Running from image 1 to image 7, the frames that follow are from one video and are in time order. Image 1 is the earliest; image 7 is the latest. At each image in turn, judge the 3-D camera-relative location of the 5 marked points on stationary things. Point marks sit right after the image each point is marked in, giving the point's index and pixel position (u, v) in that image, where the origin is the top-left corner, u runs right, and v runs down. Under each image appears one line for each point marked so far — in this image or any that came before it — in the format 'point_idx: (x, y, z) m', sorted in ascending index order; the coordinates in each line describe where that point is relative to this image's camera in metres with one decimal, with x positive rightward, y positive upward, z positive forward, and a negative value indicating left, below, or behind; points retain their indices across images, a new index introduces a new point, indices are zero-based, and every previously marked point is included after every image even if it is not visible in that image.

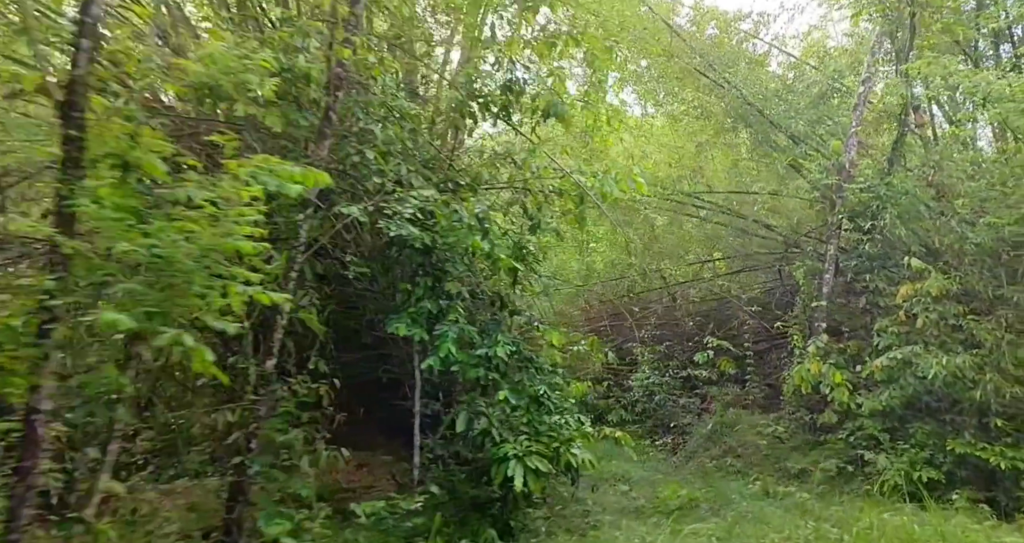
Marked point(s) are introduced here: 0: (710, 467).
0: (+2.4, -2.4, +8.8) m
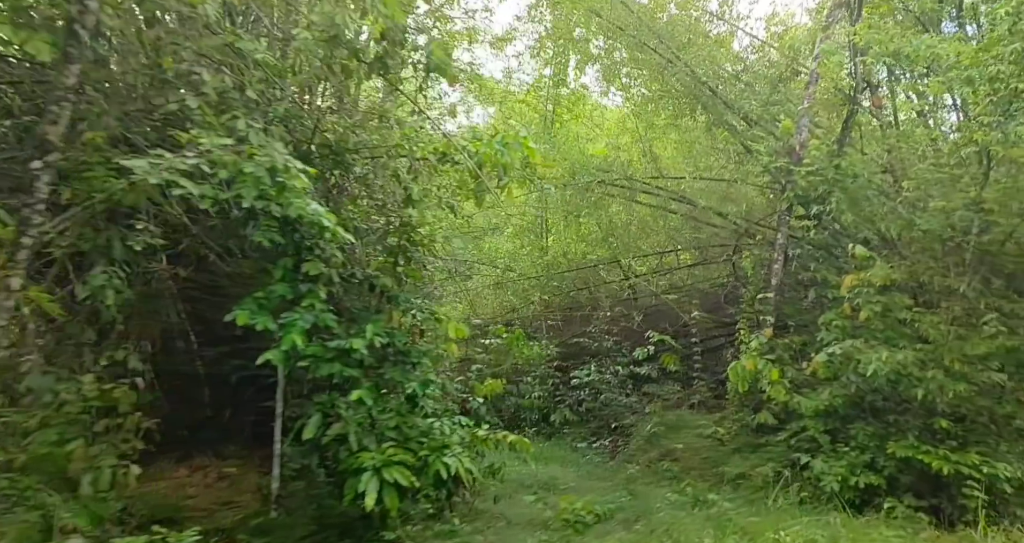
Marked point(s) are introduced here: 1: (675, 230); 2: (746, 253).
0: (+1.5, -2.3, +8.2) m
1: (+3.0, +0.8, +12.2) m
2: (+3.4, +0.4, +10.6) m
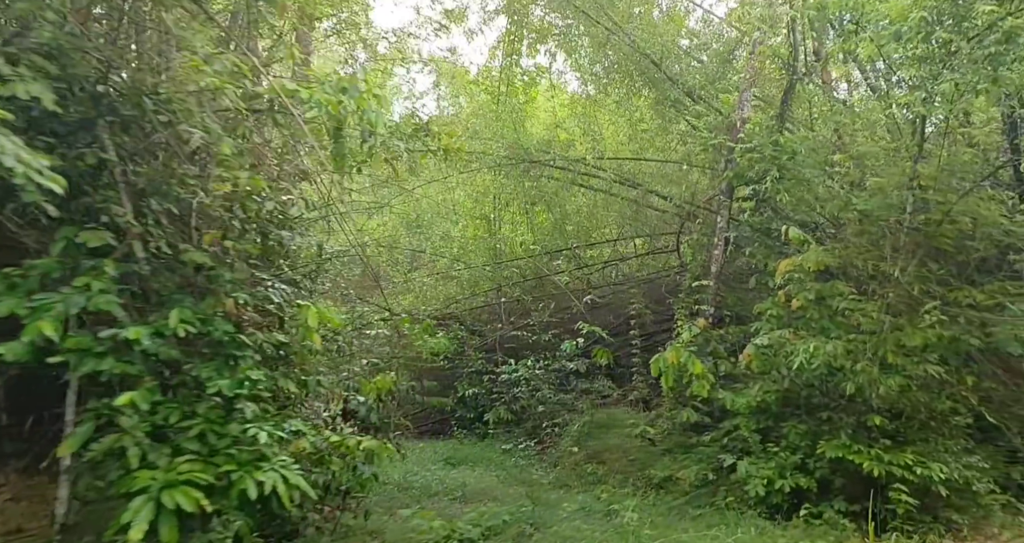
0: (+0.6, -2.2, +7.6) m
1: (+1.9, +0.9, +11.6) m
2: (+2.4, +0.6, +10.1) m
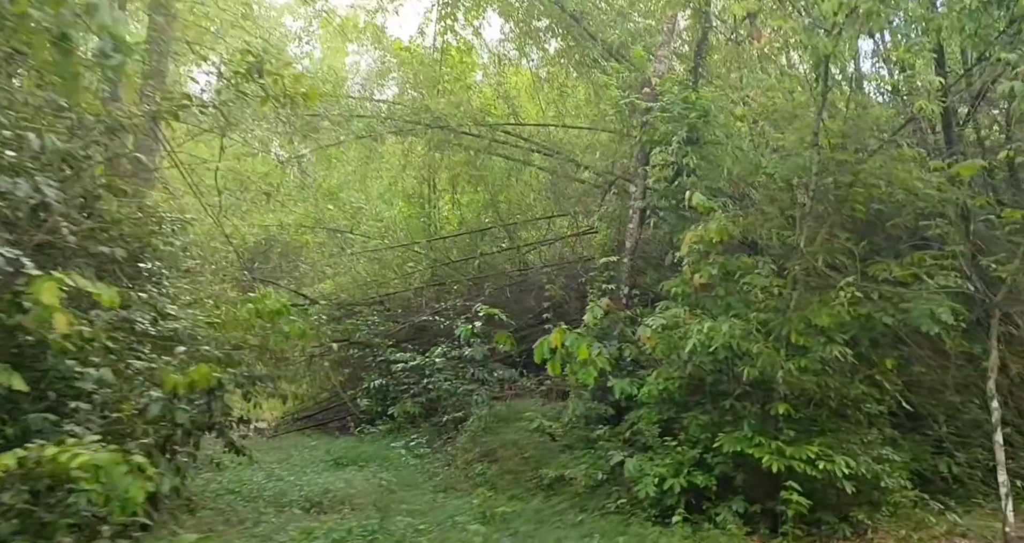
0: (-0.6, -1.9, +6.8) m
1: (+0.5, +1.2, +10.8) m
2: (+1.1, +0.9, +9.3) m
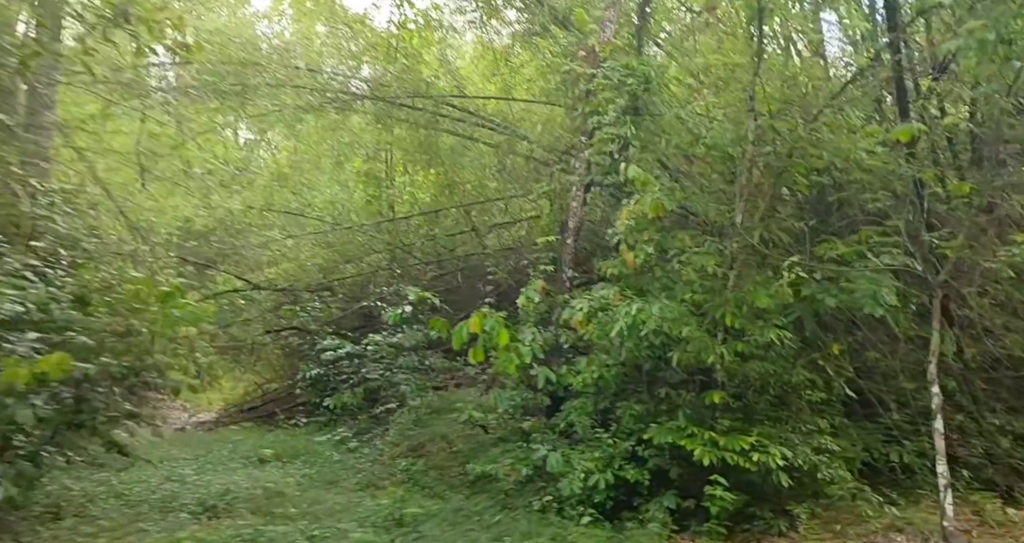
0: (-1.2, -1.8, +6.3) m
1: (-0.2, +1.5, +10.3) m
2: (+0.4, +1.1, +8.8) m
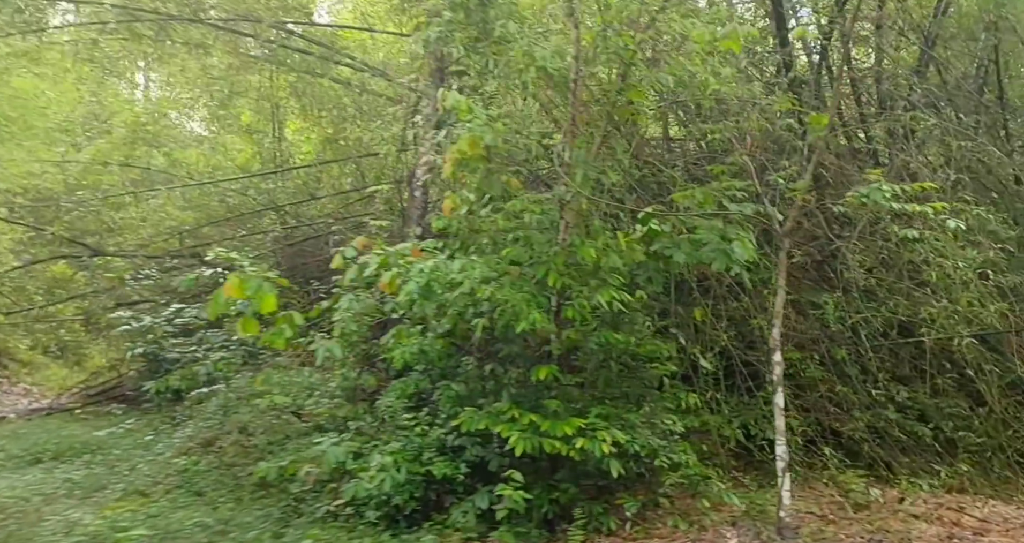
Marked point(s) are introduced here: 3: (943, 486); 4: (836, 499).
0: (-2.6, -1.4, +5.2) m
1: (-2.0, +2.0, +9.1) m
2: (-1.3, +1.5, +7.7) m
3: (+3.8, -1.9, +6.3) m
4: (+2.5, -1.7, +5.4) m
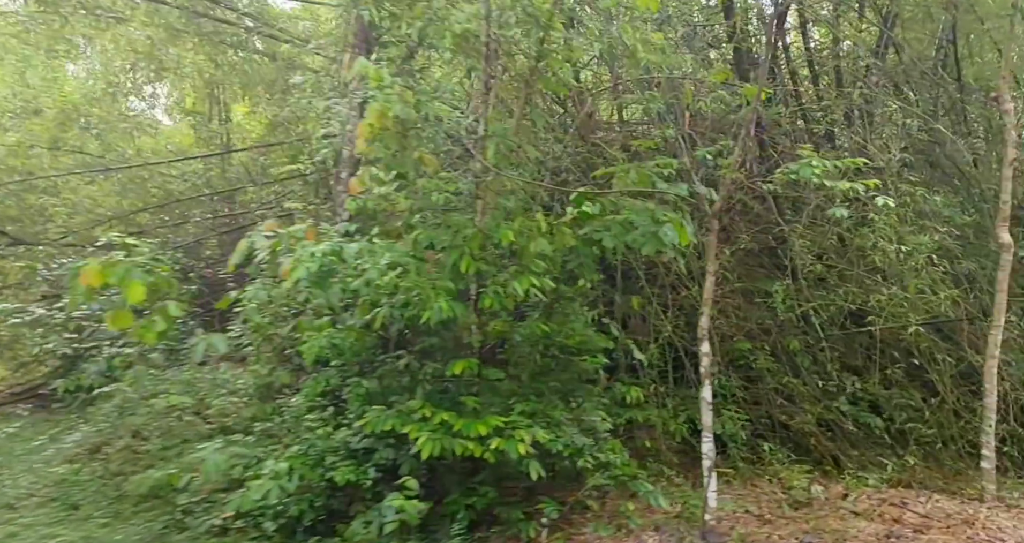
0: (-3.1, -1.4, +4.7) m
1: (-2.7, +2.1, +8.6) m
2: (-1.9, +1.6, +7.2) m
3: (+3.2, -1.8, +6.0) m
4: (+1.9, -1.6, +5.1) m
